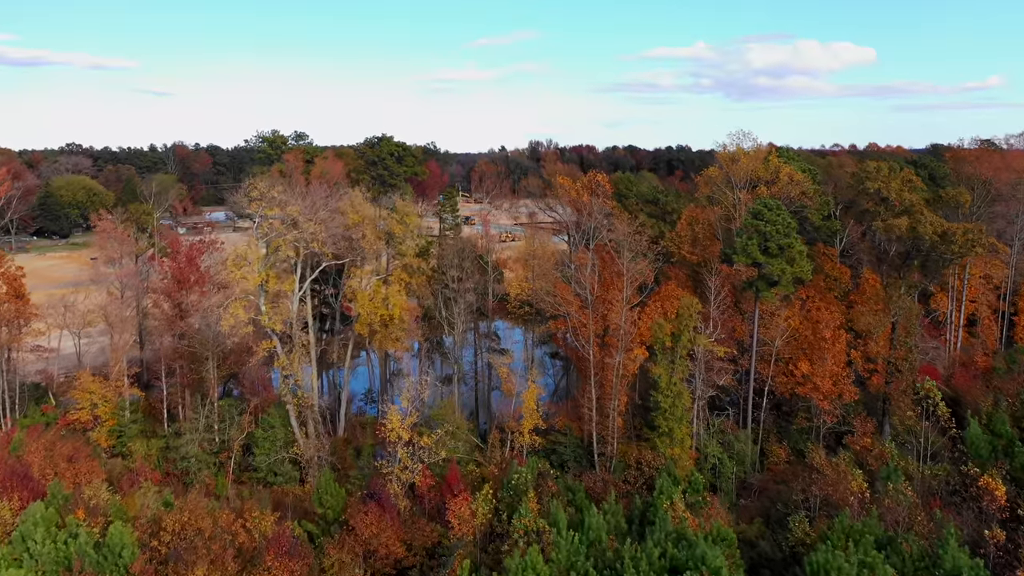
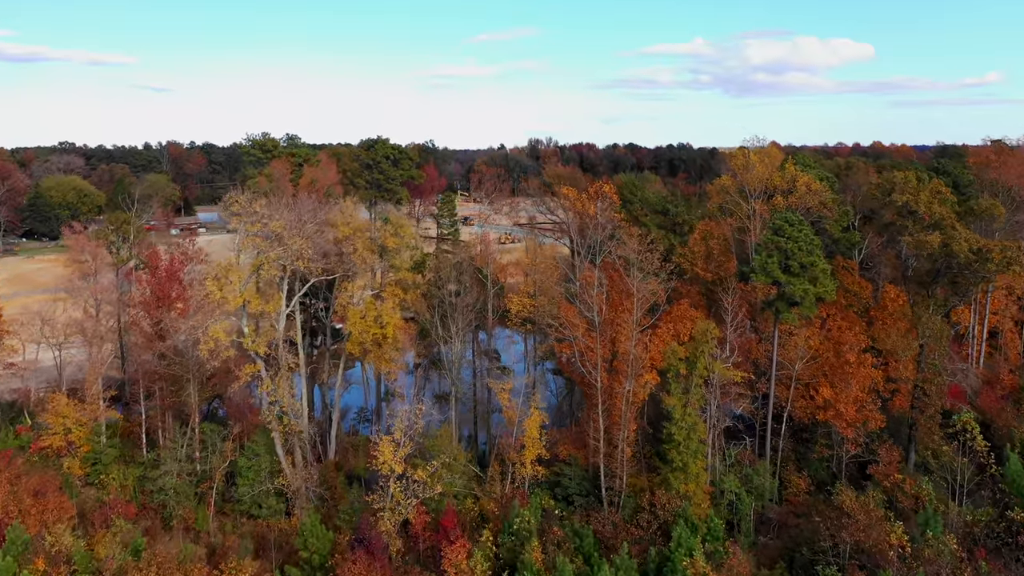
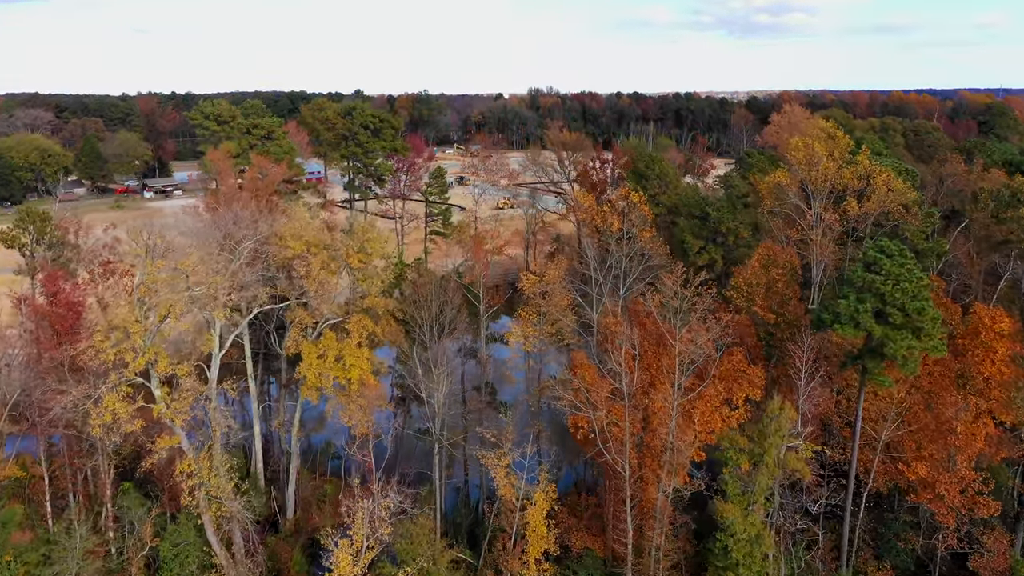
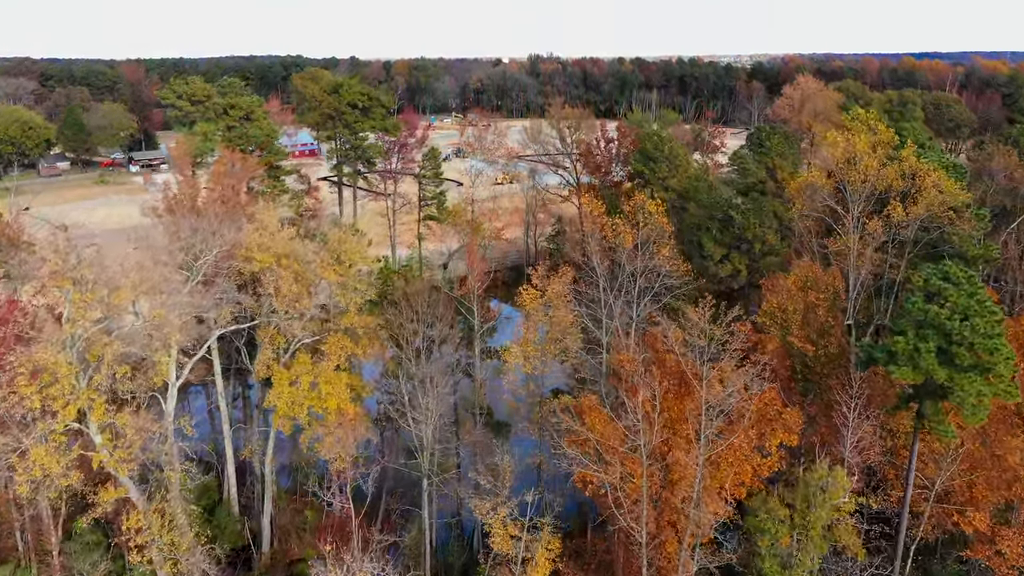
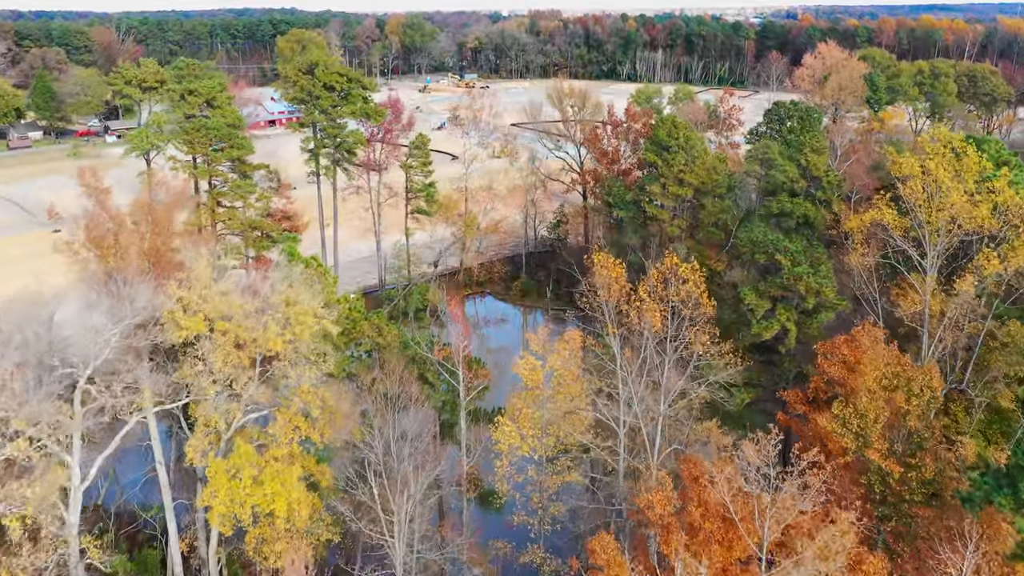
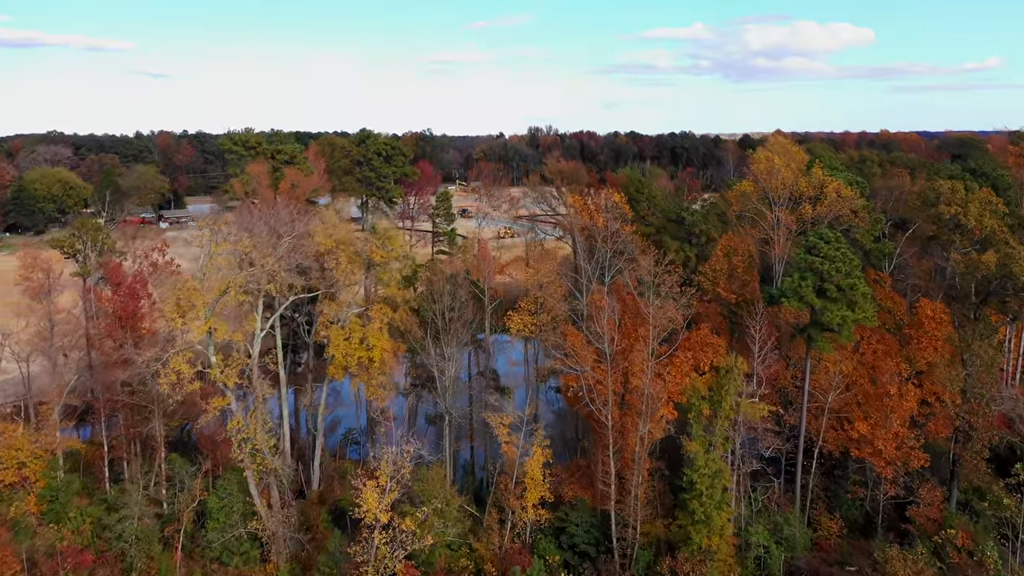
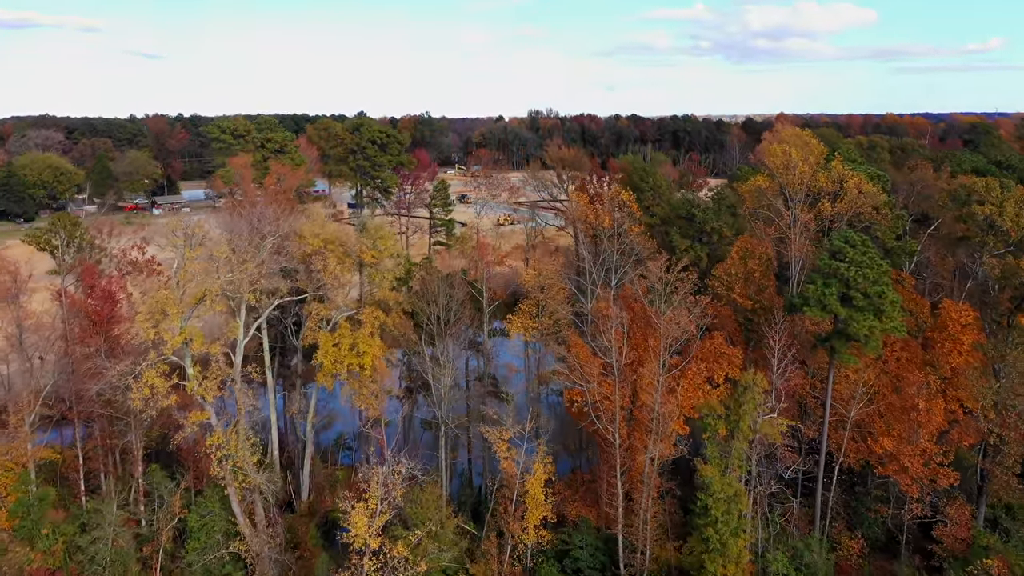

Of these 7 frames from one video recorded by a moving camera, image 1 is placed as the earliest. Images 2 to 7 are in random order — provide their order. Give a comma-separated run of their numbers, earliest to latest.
2, 6, 7, 3, 4, 5
